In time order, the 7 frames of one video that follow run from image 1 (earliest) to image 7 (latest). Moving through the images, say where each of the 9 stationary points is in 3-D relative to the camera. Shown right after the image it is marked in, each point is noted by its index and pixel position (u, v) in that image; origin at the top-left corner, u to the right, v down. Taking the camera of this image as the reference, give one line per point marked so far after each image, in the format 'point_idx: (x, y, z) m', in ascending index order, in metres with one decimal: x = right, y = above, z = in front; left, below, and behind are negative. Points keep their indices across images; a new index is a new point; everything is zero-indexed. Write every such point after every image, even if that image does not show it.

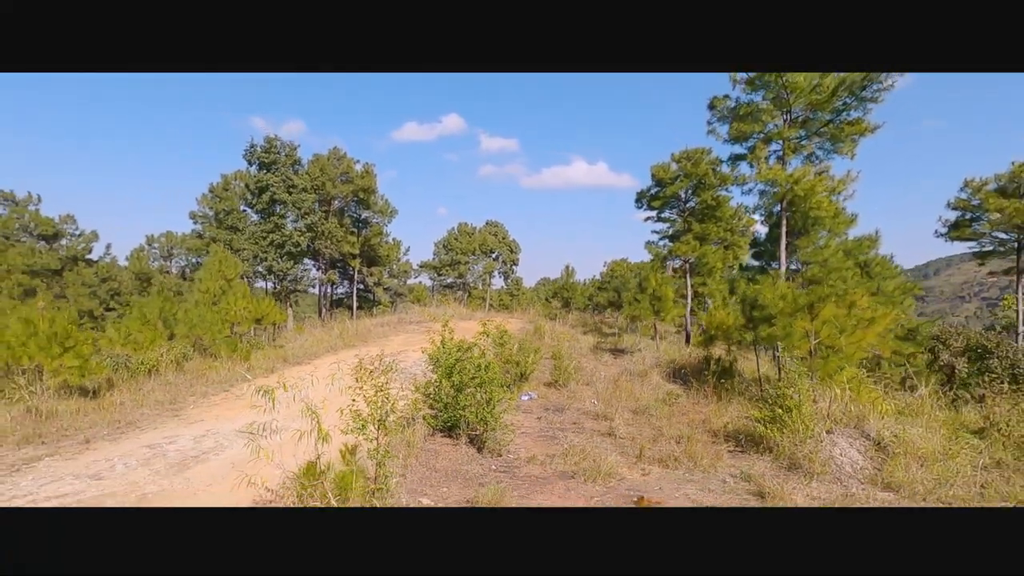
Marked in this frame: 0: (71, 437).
0: (-5.6, -1.9, +6.8) m
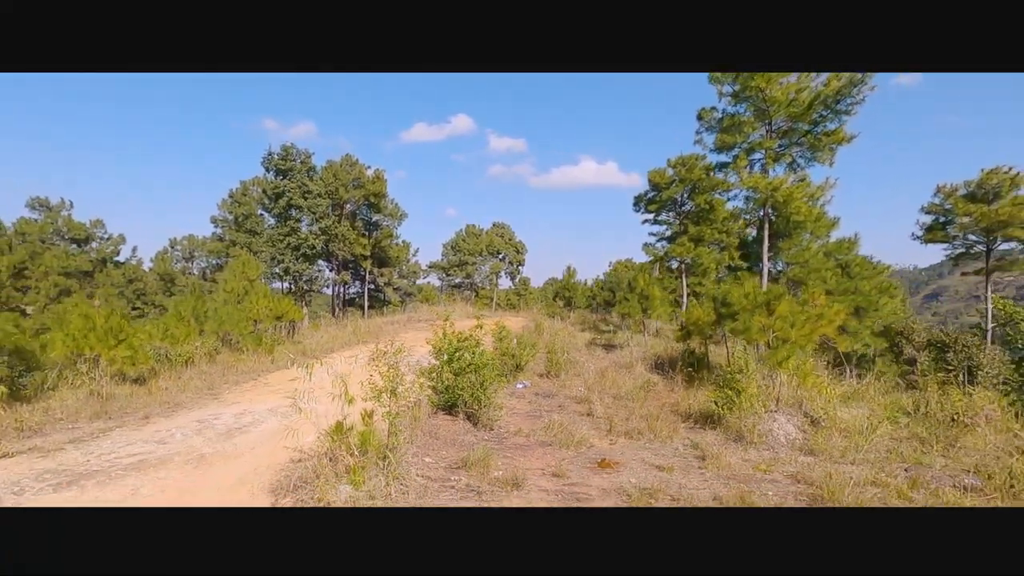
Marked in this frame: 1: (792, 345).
0: (-5.7, -1.9, +8.0) m
1: (+4.3, -0.9, +8.5) m
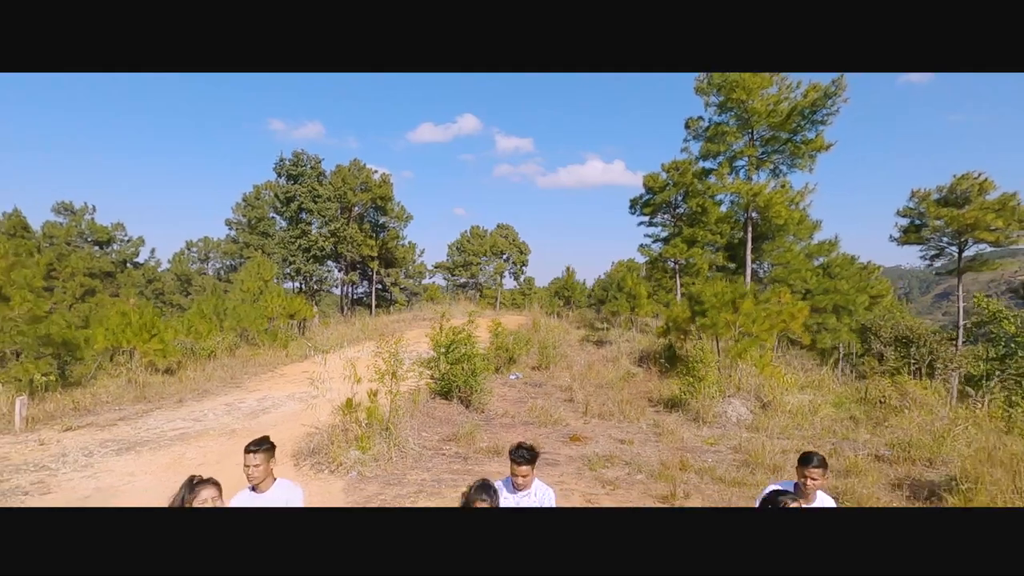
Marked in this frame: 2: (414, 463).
0: (-5.9, -1.9, +9.1) m
1: (+4.2, -0.9, +9.4) m
2: (-1.1, -1.9, +5.8) m
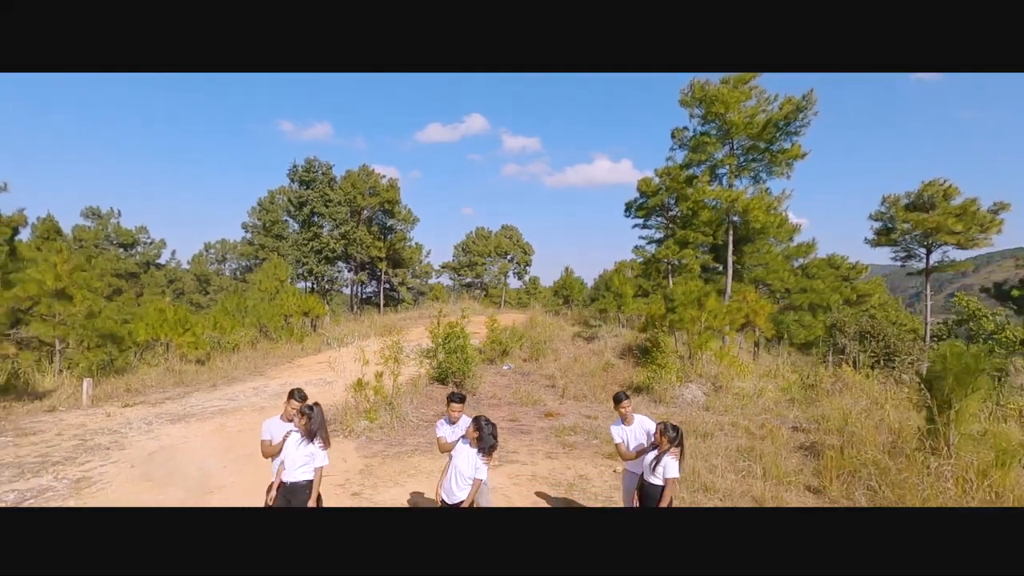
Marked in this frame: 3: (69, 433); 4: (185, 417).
0: (-6.1, -1.9, +10.5) m
1: (+4.0, -0.8, +10.6) m
2: (-1.3, -1.9, +7.1) m
3: (-5.6, -1.8, +6.7) m
4: (-4.8, -1.9, +7.7) m
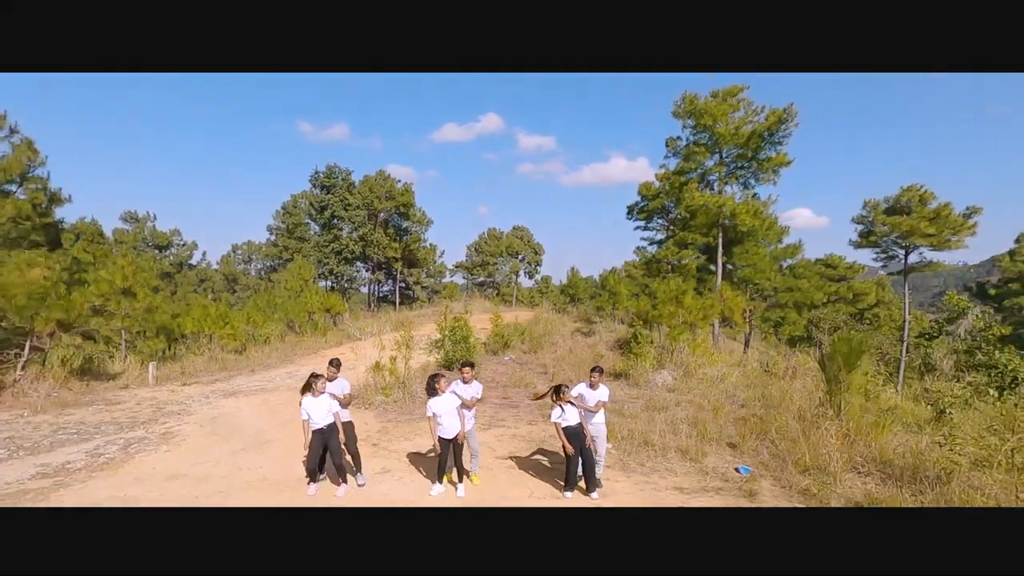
0: (-6.1, -1.8, +12.1) m
1: (+3.9, -0.8, +12.0) m
2: (-1.5, -1.9, +8.6) m
3: (-5.8, -1.8, +8.4) m
4: (-4.9, -1.9, +9.3) m
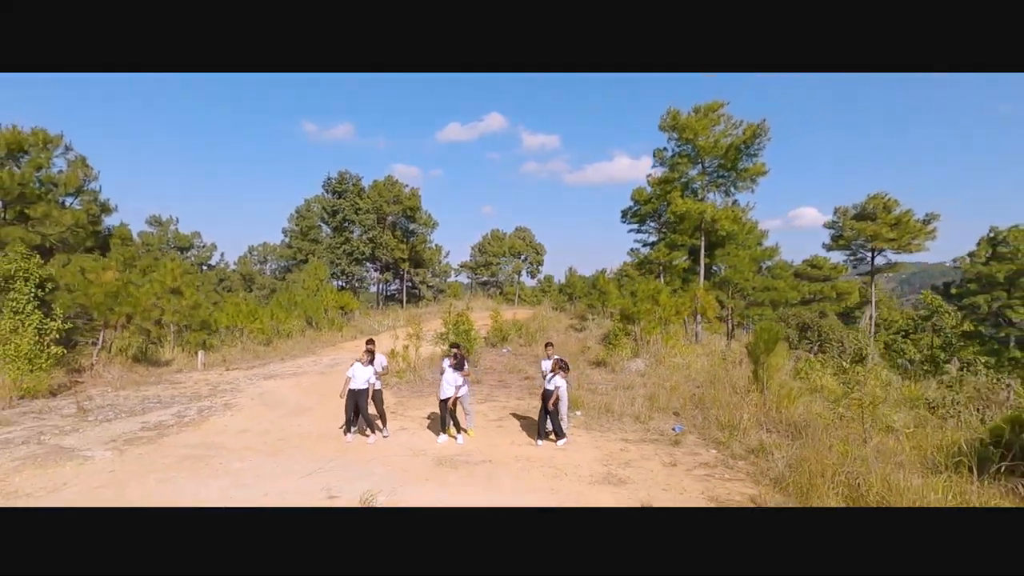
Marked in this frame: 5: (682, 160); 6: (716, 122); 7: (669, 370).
0: (-6.3, -1.8, +13.8) m
1: (+3.8, -0.8, +13.6) m
2: (-1.6, -1.9, +10.3) m
3: (-5.9, -1.8, +10.1) m
4: (-5.0, -1.9, +11.1) m
5: (+6.4, +4.8, +19.8) m
6: (+7.3, +5.9, +19.0) m
7: (+3.3, -1.8, +10.9) m
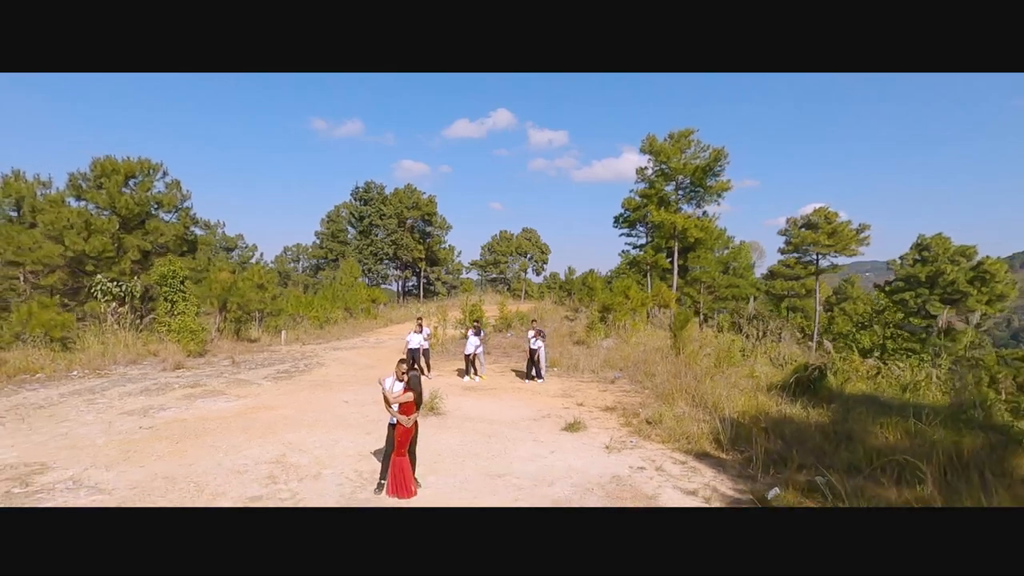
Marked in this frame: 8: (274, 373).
0: (-6.2, -1.7, +17.9) m
1: (+3.9, -0.7, +17.5) m
2: (-1.6, -1.8, +14.3) m
3: (-5.9, -1.7, +14.1) m
4: (-5.0, -1.7, +15.1) m
5: (+6.6, +4.9, +23.6) m
6: (+7.5, +6.0, +22.8) m
7: (+3.3, -1.7, +14.9) m
8: (-4.9, -1.8, +10.9) m
